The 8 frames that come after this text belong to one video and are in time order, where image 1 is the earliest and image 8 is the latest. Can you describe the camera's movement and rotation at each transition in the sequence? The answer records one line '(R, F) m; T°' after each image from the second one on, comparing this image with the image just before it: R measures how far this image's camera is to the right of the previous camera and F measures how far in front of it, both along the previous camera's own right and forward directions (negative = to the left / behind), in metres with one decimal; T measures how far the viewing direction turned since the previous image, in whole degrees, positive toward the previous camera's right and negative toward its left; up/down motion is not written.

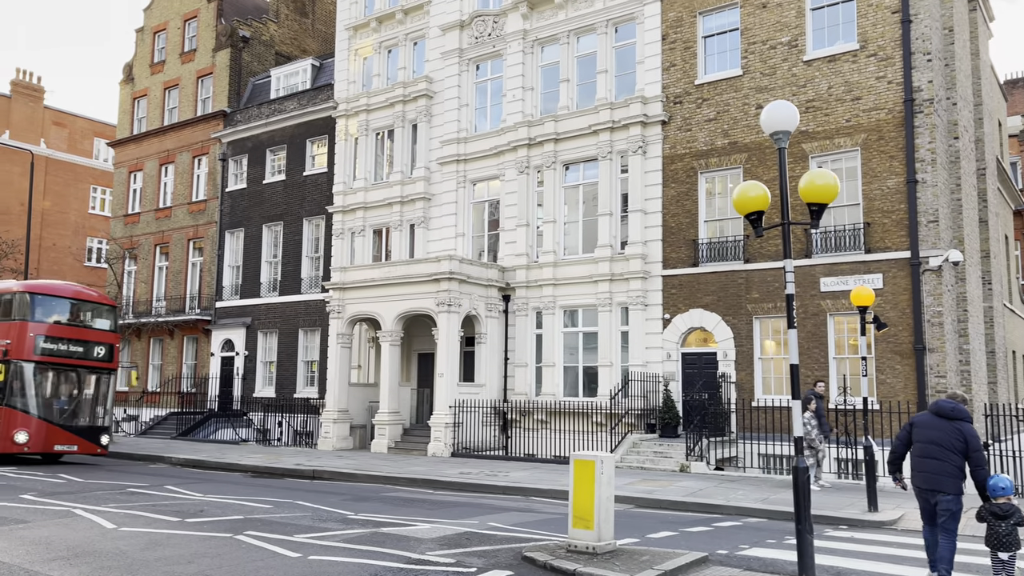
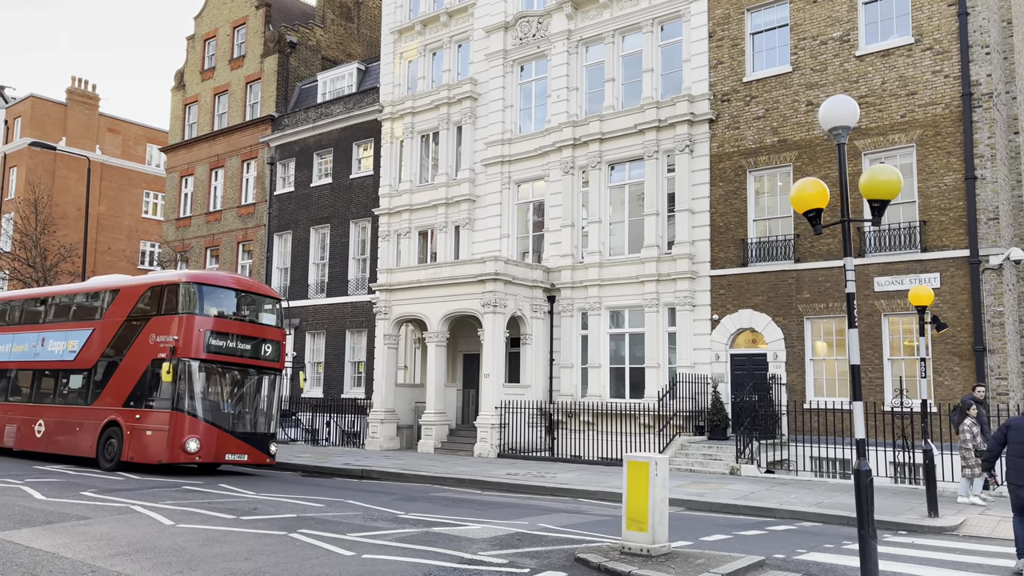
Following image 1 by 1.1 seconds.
(-0.1, 0.0) m; -3°
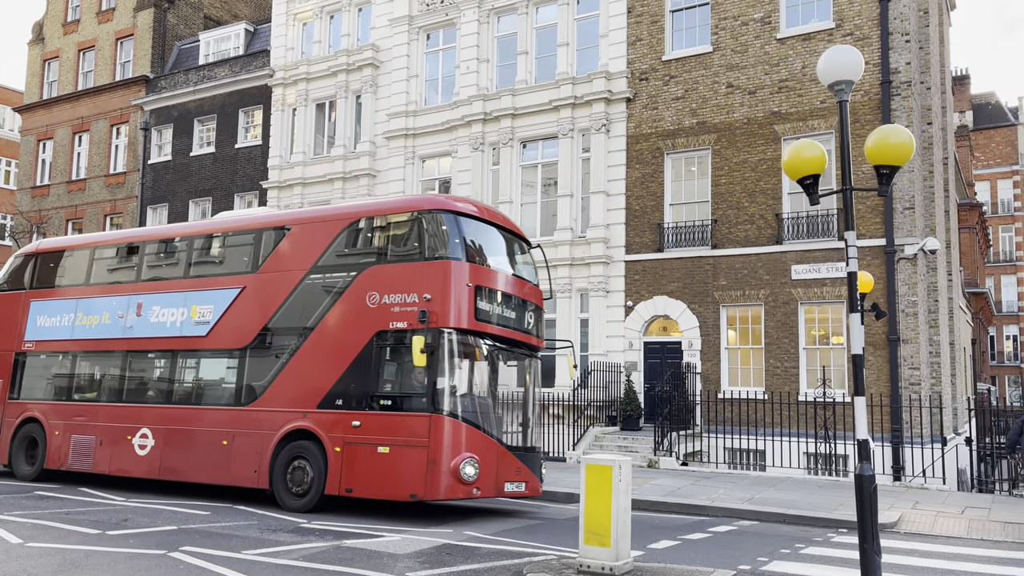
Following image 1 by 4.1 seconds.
(-0.5, +1.4) m; +8°
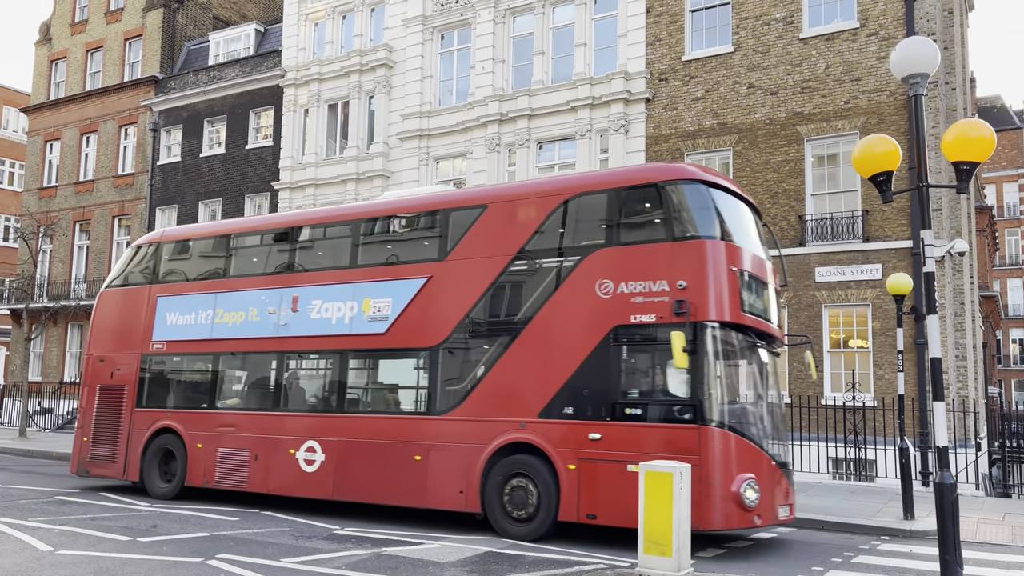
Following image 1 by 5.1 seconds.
(-0.5, +0.2) m; 0°
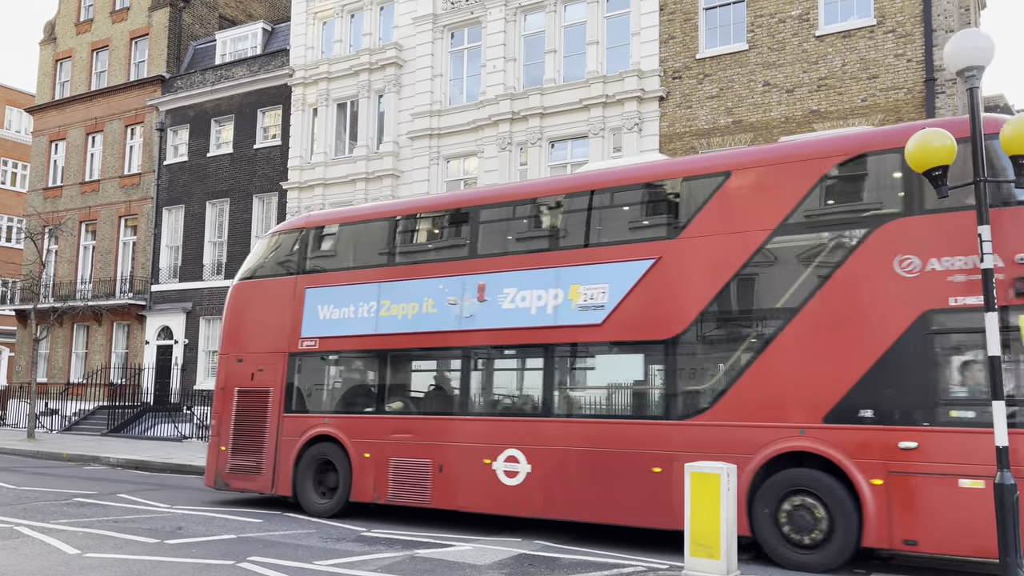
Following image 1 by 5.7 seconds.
(-0.4, +0.1) m; 0°
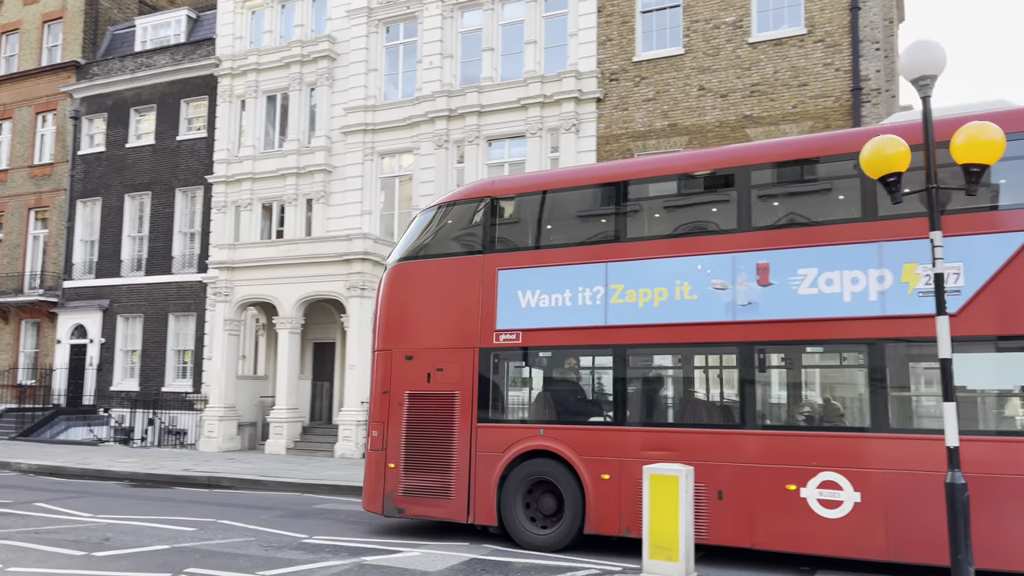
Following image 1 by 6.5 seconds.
(-0.3, +0.2) m; +5°
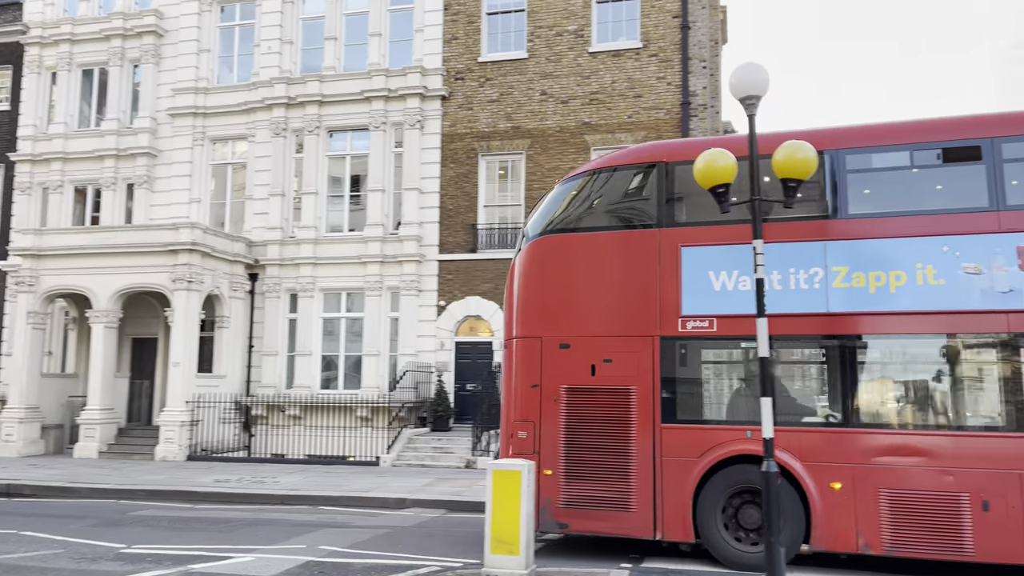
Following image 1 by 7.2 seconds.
(-0.1, 0.0) m; +11°
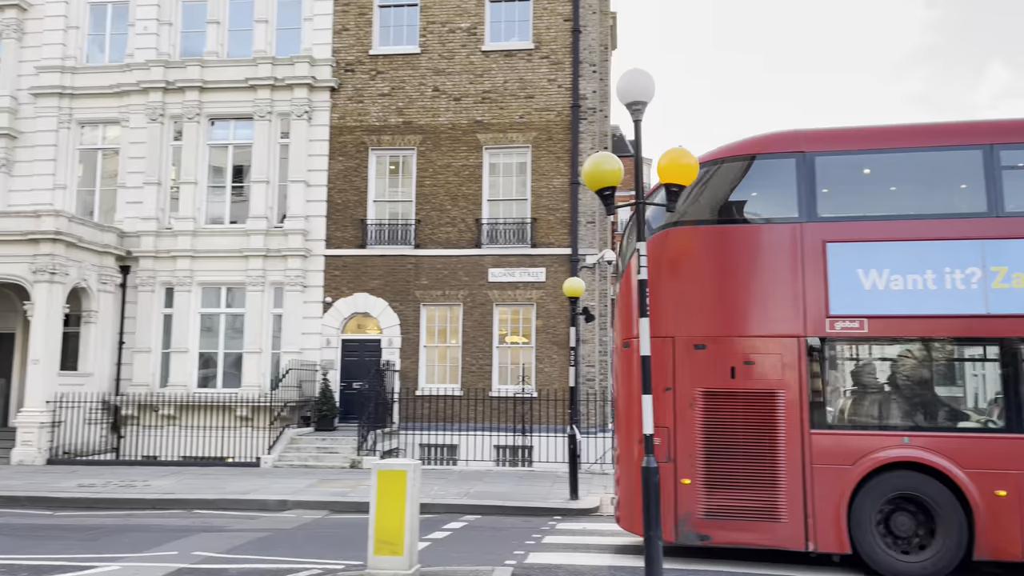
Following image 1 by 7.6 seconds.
(0.0, 0.0) m; +8°
